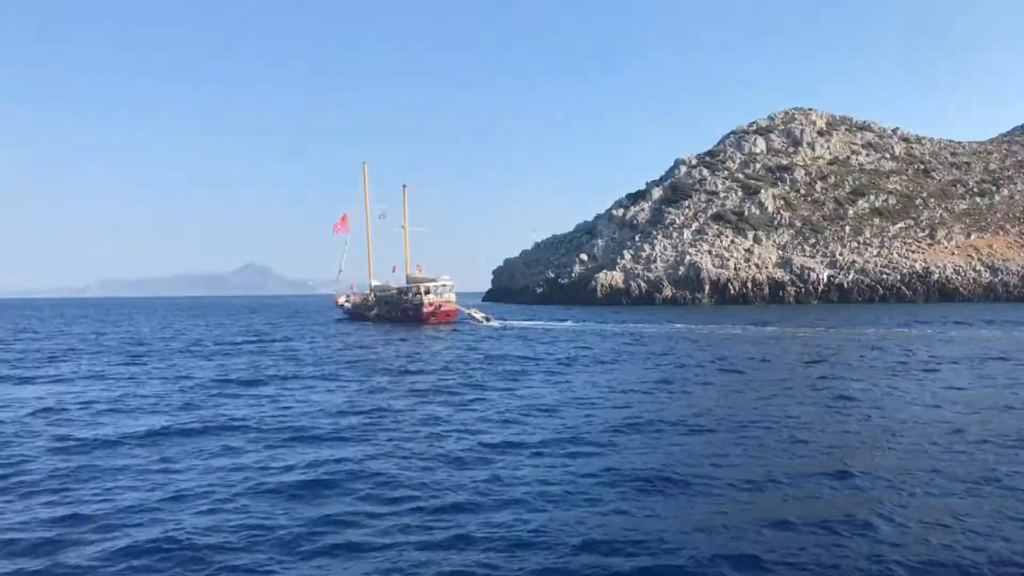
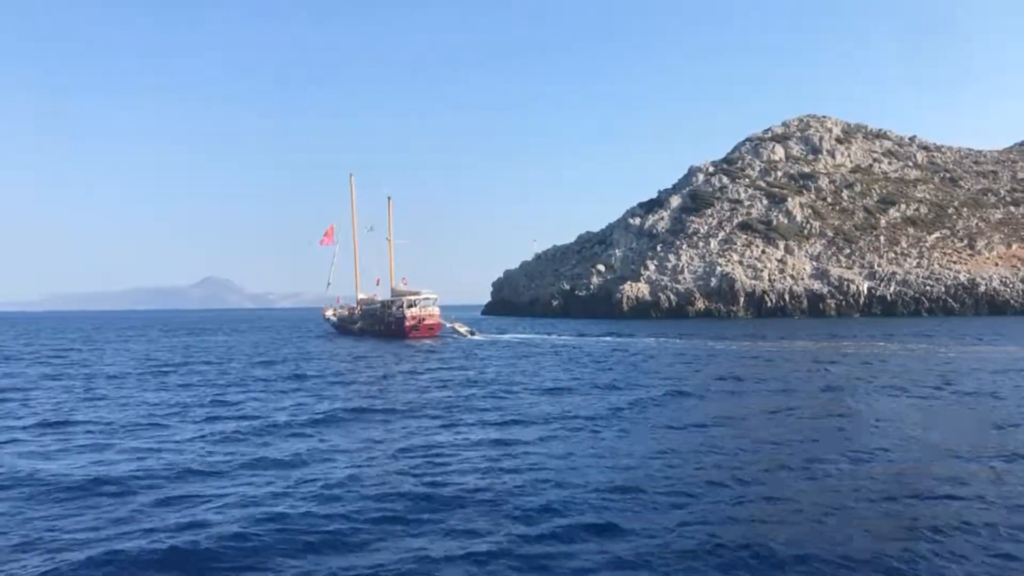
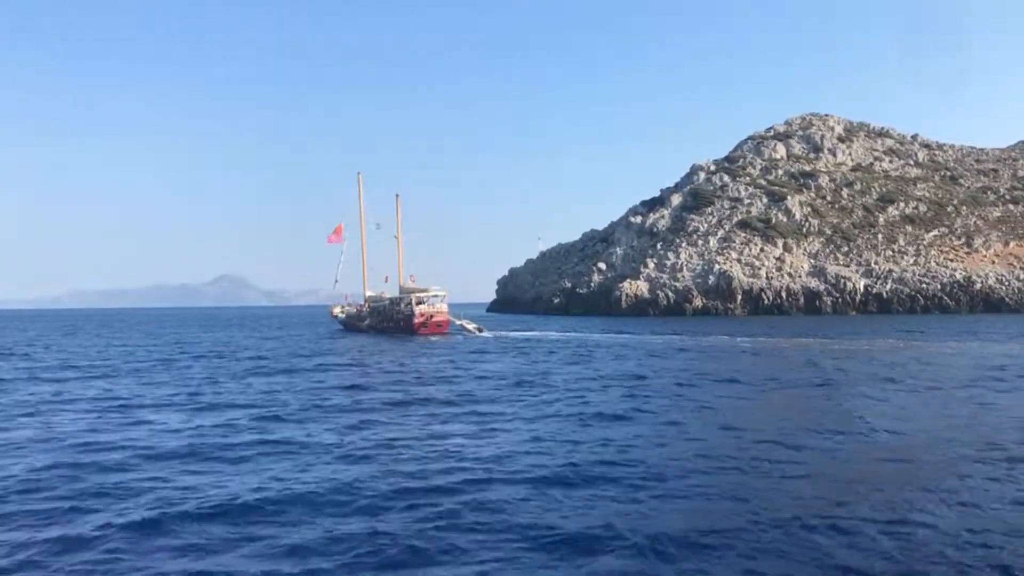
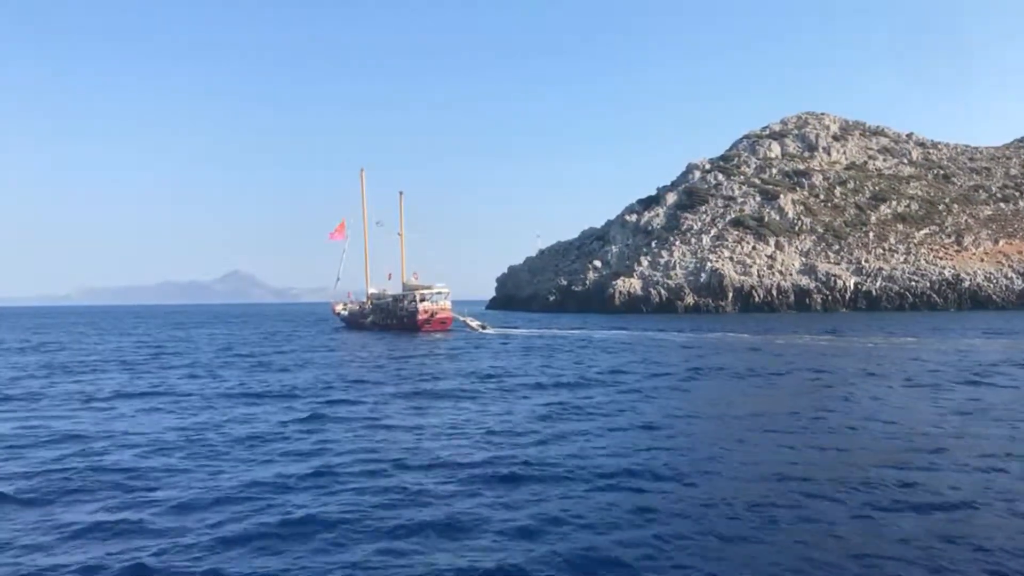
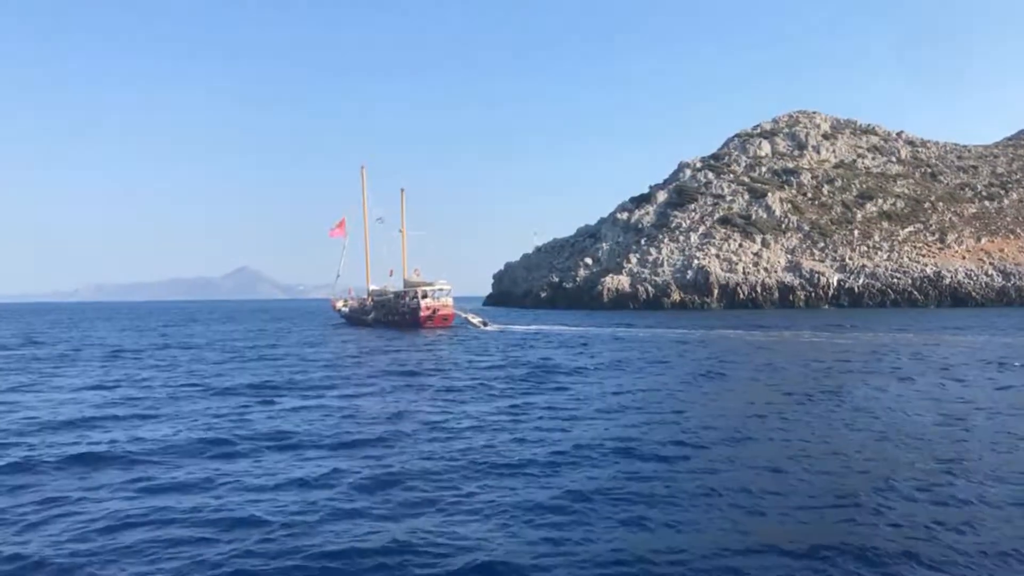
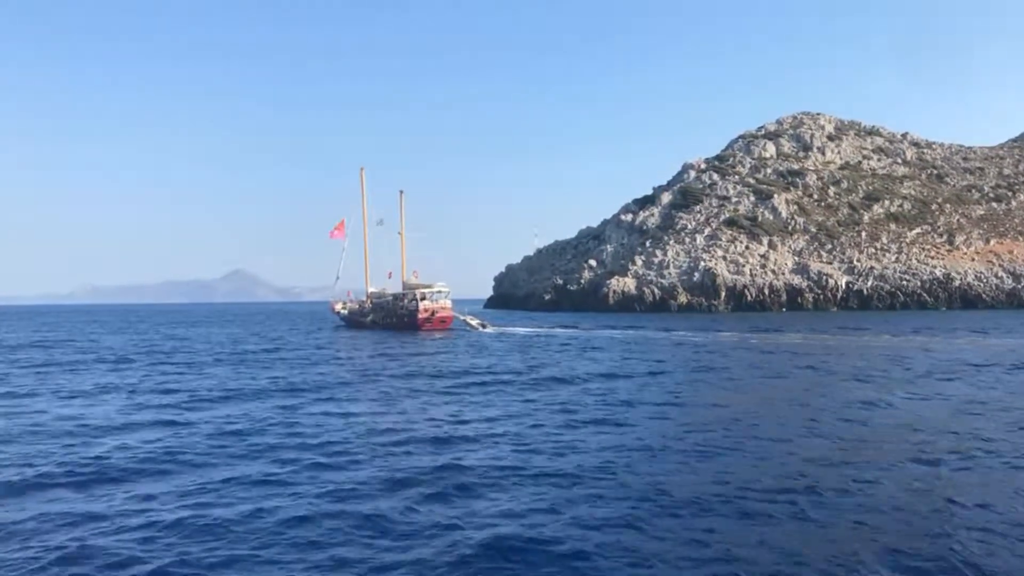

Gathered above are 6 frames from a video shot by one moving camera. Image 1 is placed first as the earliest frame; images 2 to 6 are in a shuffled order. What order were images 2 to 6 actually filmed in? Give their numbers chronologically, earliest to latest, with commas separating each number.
5, 6, 4, 3, 2
